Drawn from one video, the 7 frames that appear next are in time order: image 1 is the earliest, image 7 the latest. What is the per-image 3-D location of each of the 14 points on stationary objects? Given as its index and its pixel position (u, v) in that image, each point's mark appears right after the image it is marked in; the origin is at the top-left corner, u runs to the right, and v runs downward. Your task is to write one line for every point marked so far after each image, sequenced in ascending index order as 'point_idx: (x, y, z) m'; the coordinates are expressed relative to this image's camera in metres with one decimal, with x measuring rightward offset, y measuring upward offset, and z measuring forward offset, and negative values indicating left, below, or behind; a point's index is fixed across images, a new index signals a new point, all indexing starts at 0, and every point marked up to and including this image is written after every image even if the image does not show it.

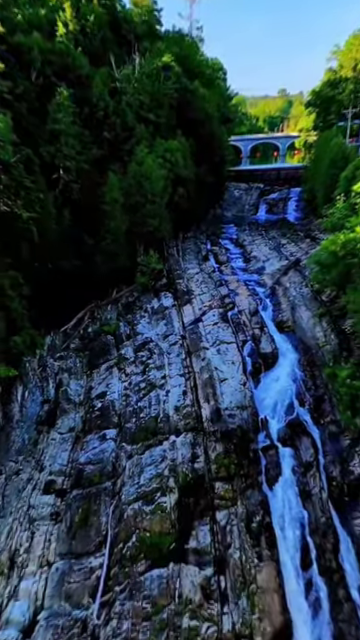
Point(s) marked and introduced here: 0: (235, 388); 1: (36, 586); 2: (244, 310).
0: (+1.8, -2.2, +12.0) m
1: (-3.2, -6.0, +8.3) m
2: (+2.6, +0.4, +15.2) m
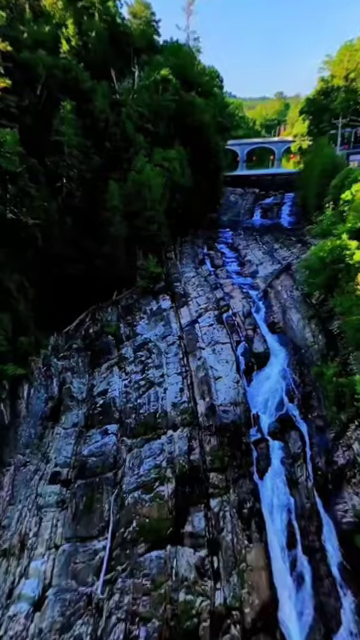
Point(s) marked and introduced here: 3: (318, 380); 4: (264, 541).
0: (+1.7, -2.3, +12.8) m
1: (-3.3, -6.0, +9.1) m
2: (+2.5, +0.4, +16.0) m
3: (+4.7, -2.0, +12.6) m
4: (+2.1, -5.5, +9.3) m
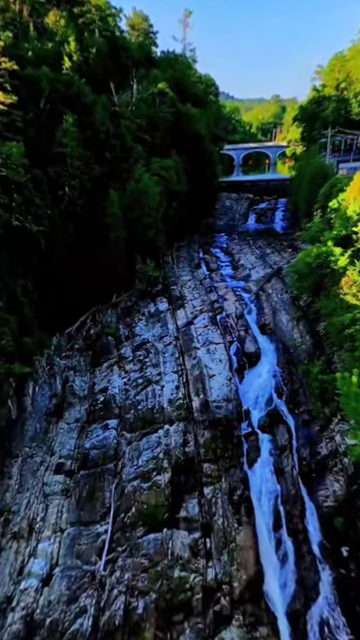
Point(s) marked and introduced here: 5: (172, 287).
0: (+1.5, -2.3, +13.7) m
1: (-3.4, -6.1, +10.0) m
2: (+2.3, +0.3, +16.9) m
3: (+4.5, -2.1, +13.5) m
4: (+2.0, -5.5, +10.2) m
5: (-0.4, +1.7, +19.4) m
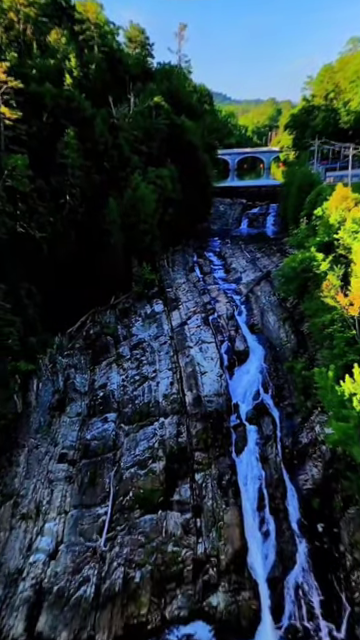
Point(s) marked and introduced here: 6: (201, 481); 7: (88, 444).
0: (+1.3, -2.3, +14.8) m
1: (-3.6, -6.1, +11.0) m
2: (+2.1, +0.3, +18.0) m
3: (+4.3, -2.1, +14.6) m
4: (+1.7, -5.5, +11.2) m
5: (-0.7, +1.7, +20.5) m
6: (+0.6, -5.0, +11.7) m
7: (-3.3, -4.4, +13.4) m
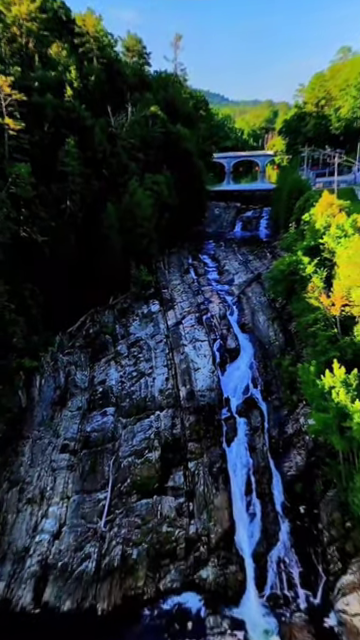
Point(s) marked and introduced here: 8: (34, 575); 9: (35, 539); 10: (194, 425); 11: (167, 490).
0: (+1.1, -2.3, +15.7) m
1: (-3.8, -6.1, +11.9) m
2: (+1.8, +0.3, +19.0) m
3: (+4.1, -2.1, +15.6) m
4: (+1.5, -5.5, +12.2) m
5: (-0.9, +1.7, +21.5) m
6: (+0.4, -5.0, +12.6) m
7: (-3.5, -4.4, +14.3) m
8: (-4.1, -7.1, +10.4) m
9: (-4.3, -6.5, +11.2) m
10: (+0.5, -3.9, +13.9) m
11: (-0.4, -5.4, +12.1) m
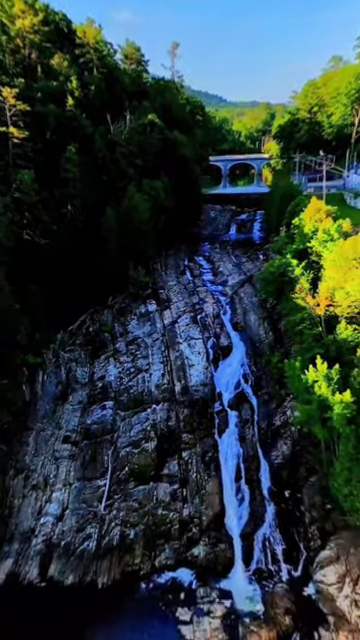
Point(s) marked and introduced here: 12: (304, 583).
0: (+0.9, -2.3, +16.7) m
1: (-4.0, -6.0, +12.8) m
2: (+1.6, +0.3, +19.9) m
3: (+3.8, -2.0, +16.5) m
4: (+1.3, -5.5, +13.1) m
5: (-1.2, +1.7, +22.4) m
6: (+0.2, -4.9, +13.6) m
7: (-3.7, -4.4, +15.2) m
8: (-4.2, -7.0, +11.3) m
9: (-4.5, -6.5, +12.1) m
10: (+0.3, -3.9, +14.8) m
11: (-0.6, -5.4, +13.0) m
12: (+3.4, -7.2, +10.3) m
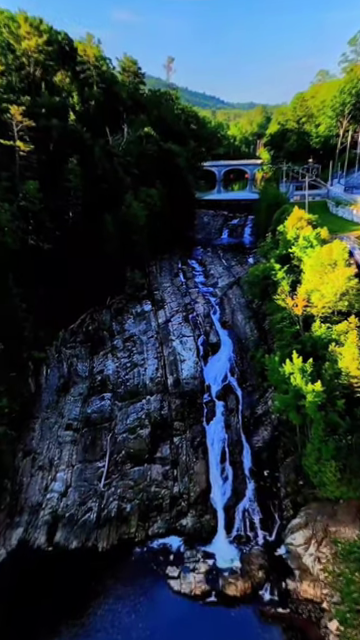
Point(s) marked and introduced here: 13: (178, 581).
0: (+0.5, -2.2, +18.2) m
1: (-4.4, -6.0, +14.4) m
2: (+1.2, +0.4, +21.5) m
3: (+3.5, -2.0, +18.1) m
4: (+1.0, -5.4, +14.7) m
5: (-1.6, +1.8, +23.9) m
6: (-0.1, -4.9, +15.1) m
7: (-4.1, -4.3, +16.7) m
8: (-4.6, -7.0, +12.8) m
9: (-4.9, -6.4, +13.6) m
10: (0.0, -3.8, +16.4) m
11: (-1.0, -5.3, +14.5) m
12: (+3.1, -7.2, +11.9) m
13: (-0.1, -7.7, +11.1) m
